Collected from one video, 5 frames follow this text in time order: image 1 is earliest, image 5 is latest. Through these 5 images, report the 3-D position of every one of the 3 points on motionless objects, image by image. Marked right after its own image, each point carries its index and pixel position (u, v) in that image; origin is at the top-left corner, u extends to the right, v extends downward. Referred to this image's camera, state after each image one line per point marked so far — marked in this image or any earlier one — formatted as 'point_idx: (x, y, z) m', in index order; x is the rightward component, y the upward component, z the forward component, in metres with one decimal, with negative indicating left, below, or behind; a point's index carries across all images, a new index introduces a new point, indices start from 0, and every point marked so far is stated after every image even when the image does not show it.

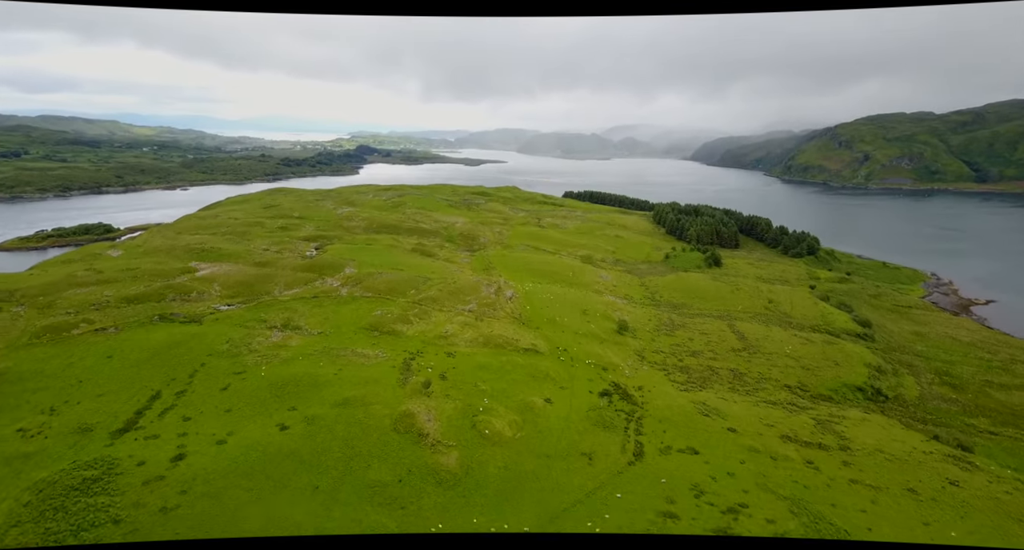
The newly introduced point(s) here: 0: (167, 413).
0: (-13.2, -5.3, +17.2) m
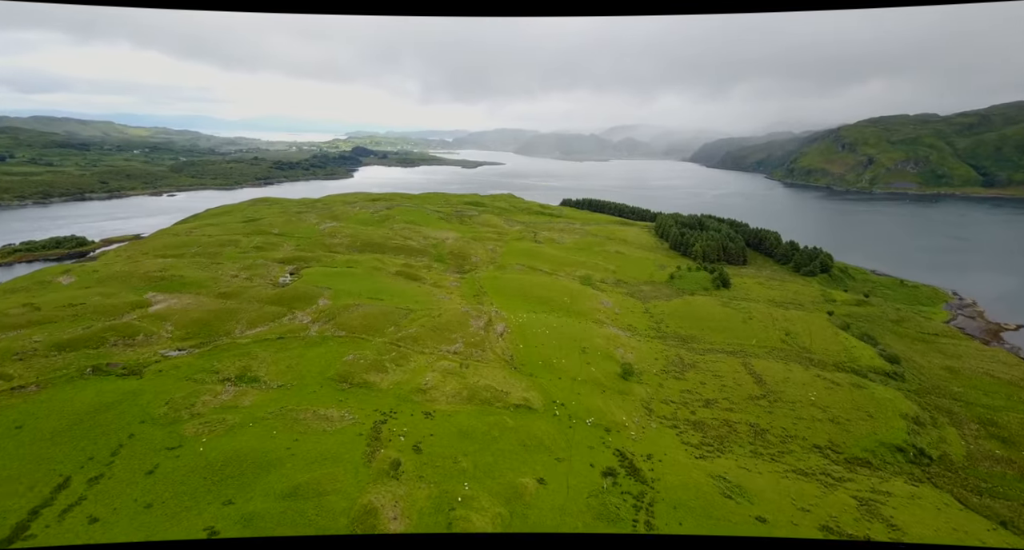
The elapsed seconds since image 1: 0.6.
0: (-13.7, -7.4, +14.0) m
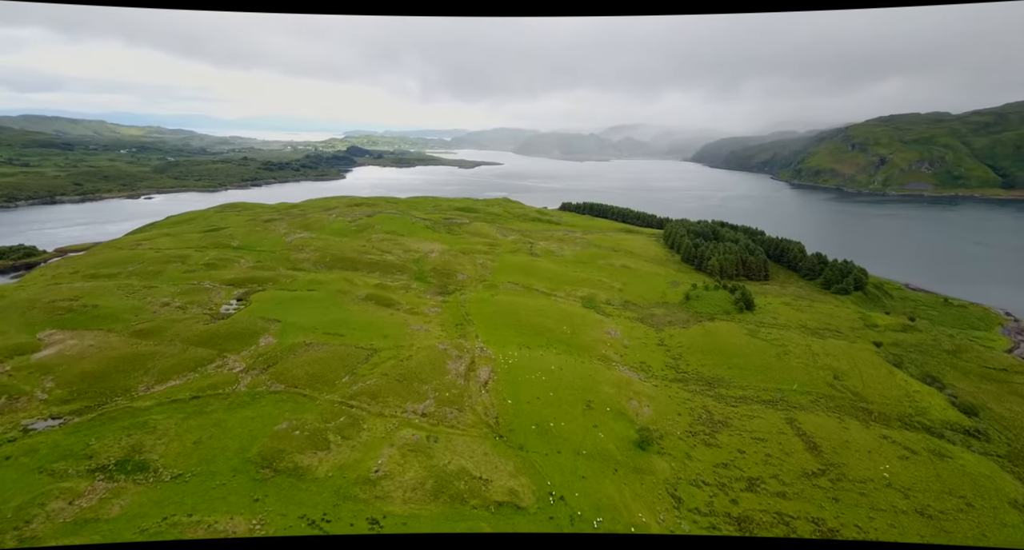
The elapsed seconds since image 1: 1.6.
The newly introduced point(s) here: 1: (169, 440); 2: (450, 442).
0: (-14.4, -9.2, +8.2) m
1: (-13.0, -6.2, +17.2) m
2: (-2.5, -6.8, +18.6) m
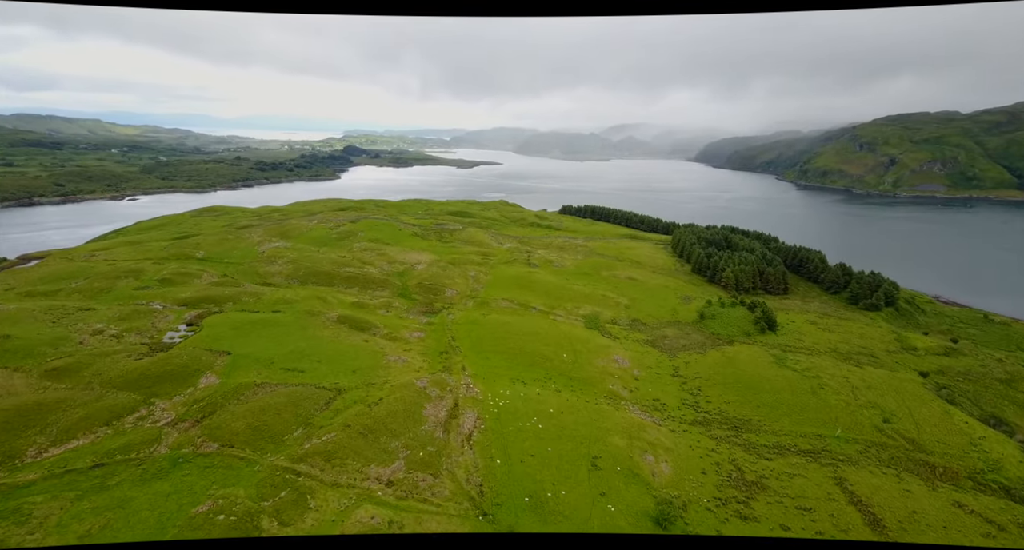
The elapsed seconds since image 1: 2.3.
0: (-14.8, -10.4, +4.1) m
1: (-13.5, -7.4, +13.2) m
2: (-3.0, -8.1, +14.6) m
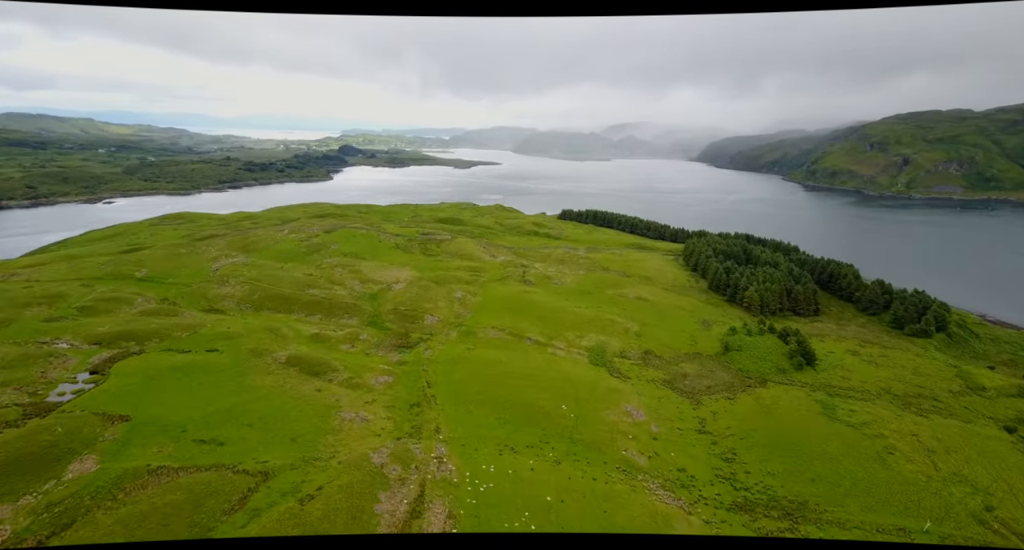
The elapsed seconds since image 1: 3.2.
0: (-15.4, -12.0, -1.1) m
1: (-14.0, -9.1, +7.9) m
2: (-3.5, -9.7, +9.3) m
